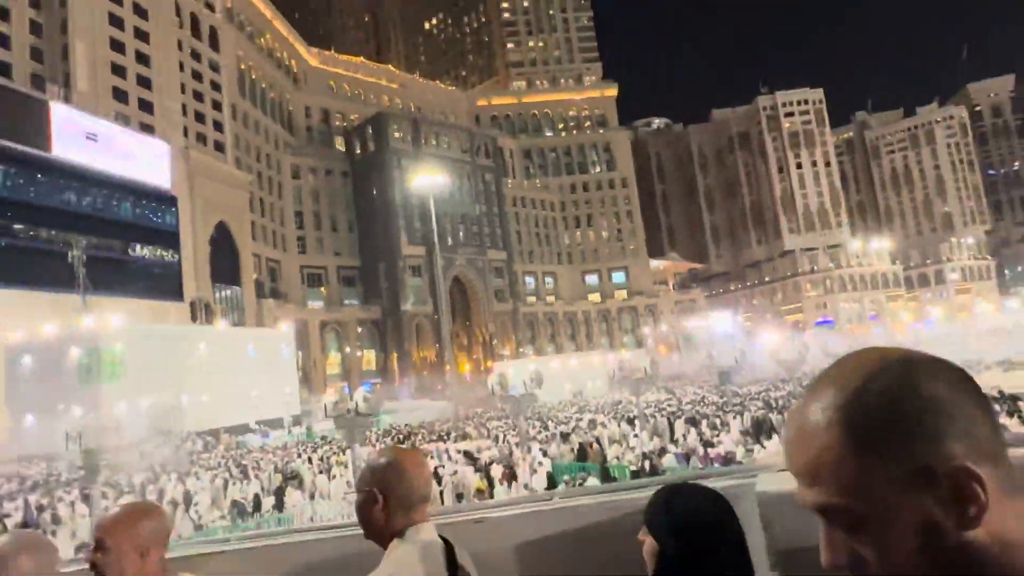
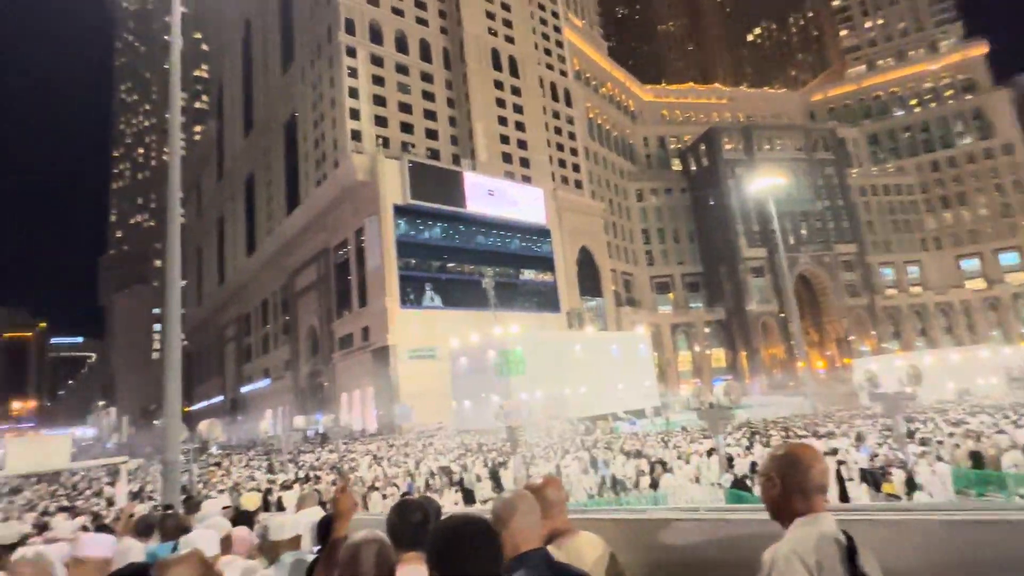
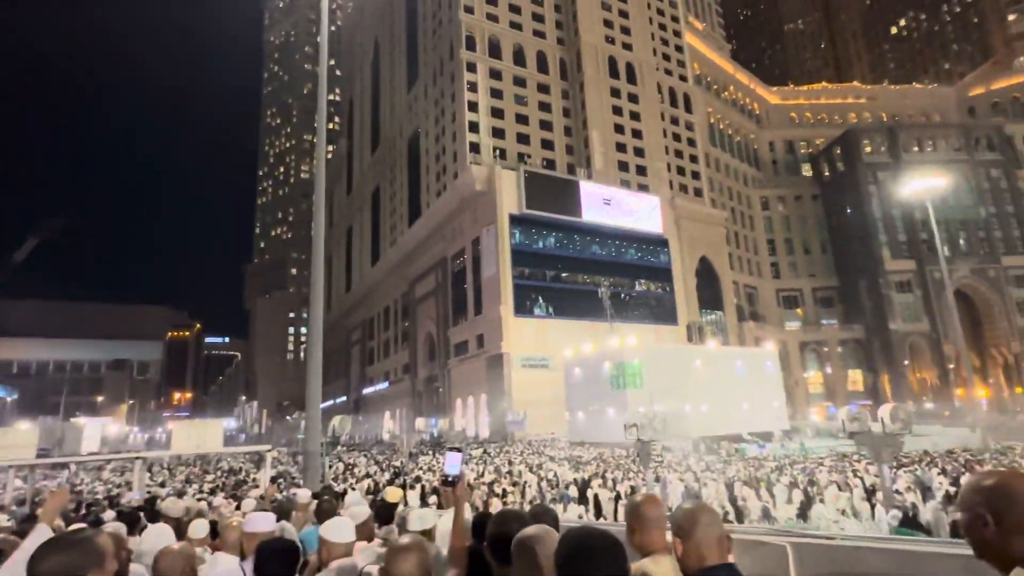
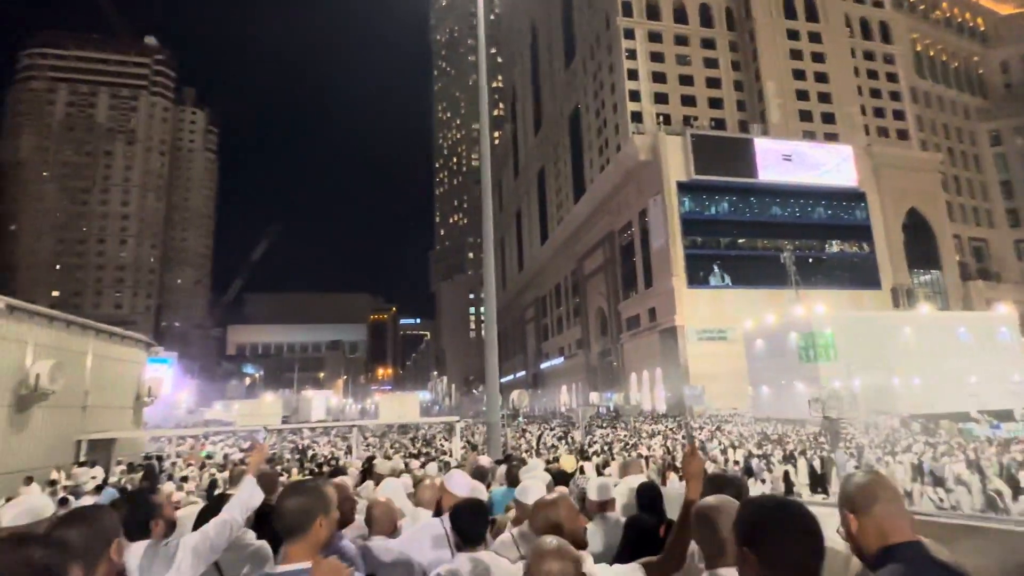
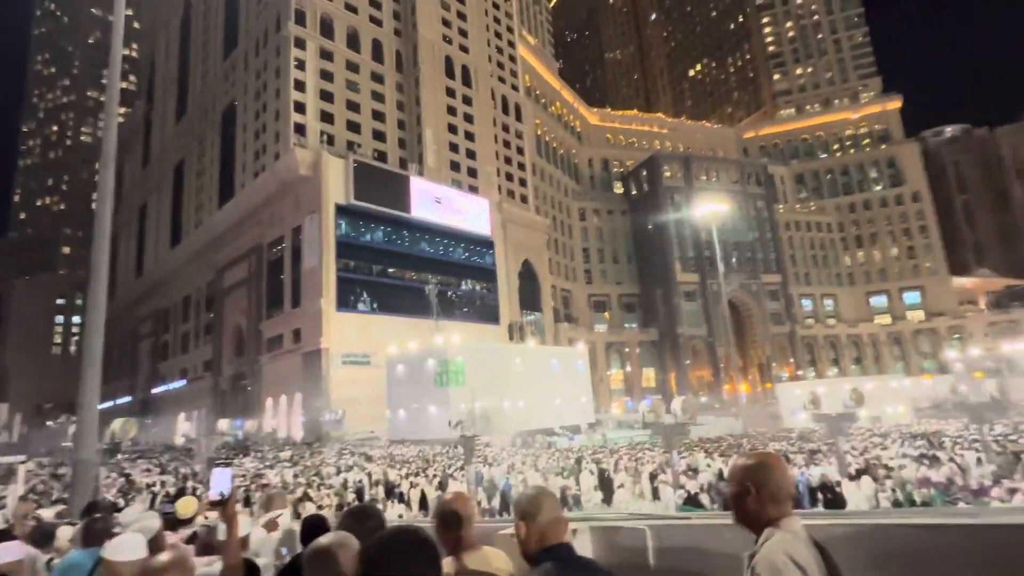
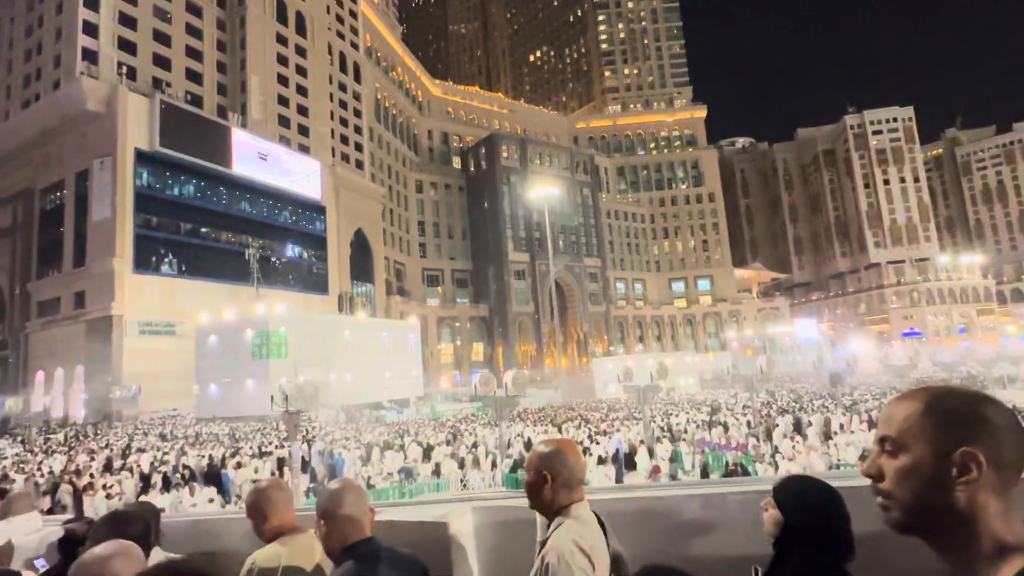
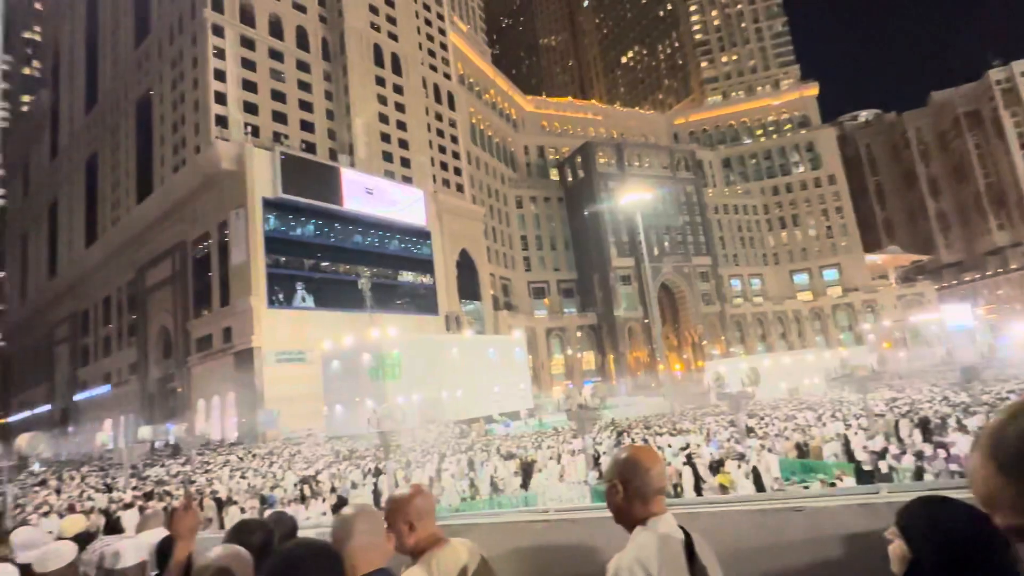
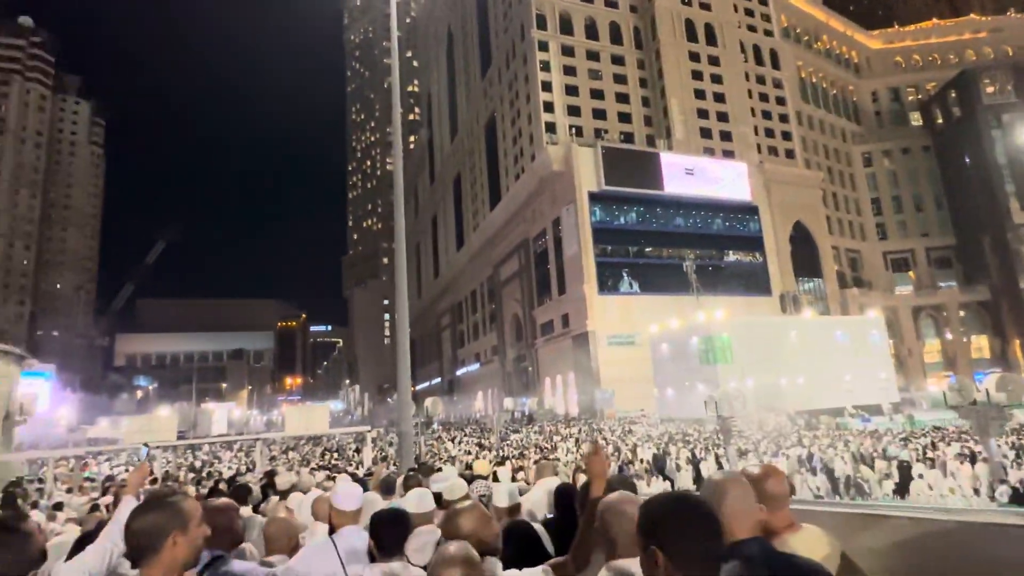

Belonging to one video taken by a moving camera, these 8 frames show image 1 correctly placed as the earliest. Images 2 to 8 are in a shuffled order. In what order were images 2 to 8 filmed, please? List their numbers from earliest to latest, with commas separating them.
7, 2, 8, 4, 3, 5, 6
